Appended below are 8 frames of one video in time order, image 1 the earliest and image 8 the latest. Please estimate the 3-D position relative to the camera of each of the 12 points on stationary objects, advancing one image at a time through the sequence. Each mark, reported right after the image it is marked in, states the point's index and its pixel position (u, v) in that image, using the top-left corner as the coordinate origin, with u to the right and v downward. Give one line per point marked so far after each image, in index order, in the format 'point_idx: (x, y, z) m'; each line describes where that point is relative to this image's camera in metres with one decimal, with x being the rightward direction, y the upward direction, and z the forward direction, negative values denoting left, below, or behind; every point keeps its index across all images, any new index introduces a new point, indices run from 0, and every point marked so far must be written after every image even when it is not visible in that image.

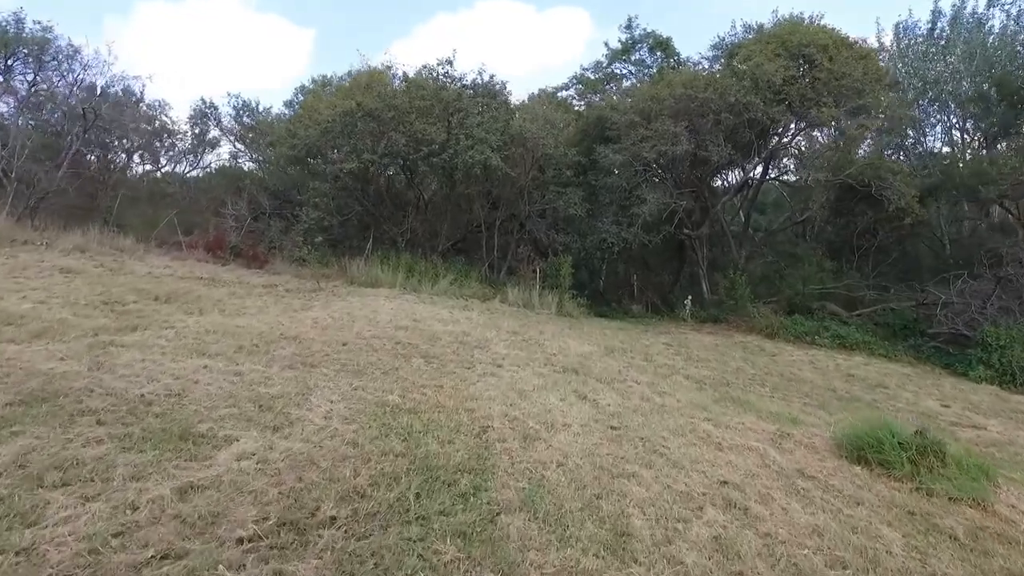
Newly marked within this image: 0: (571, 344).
0: (+0.7, -0.7, +9.0) m
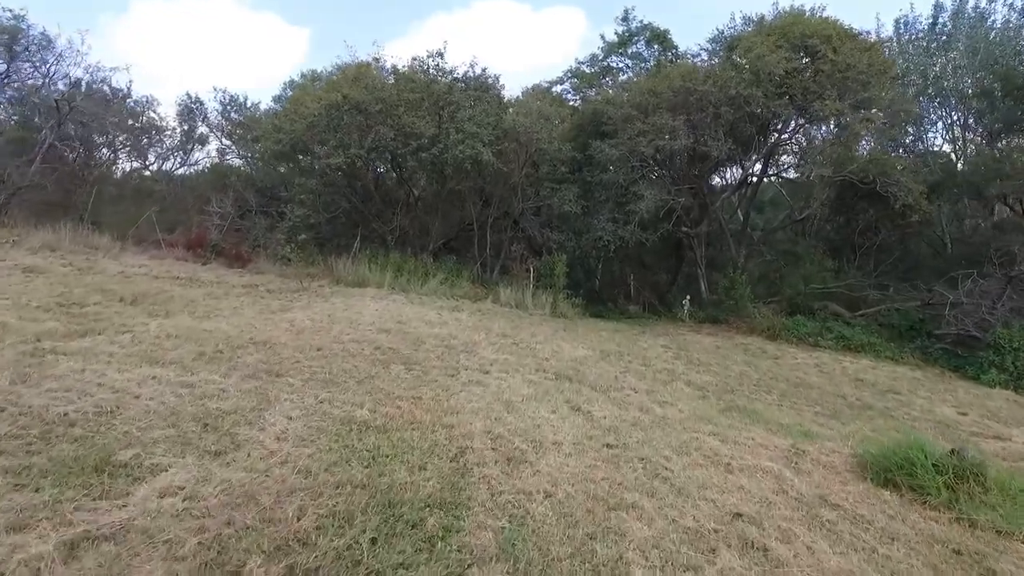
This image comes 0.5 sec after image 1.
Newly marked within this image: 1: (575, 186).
0: (+0.6, -0.7, +8.5) m
1: (+1.4, +2.2, +15.5) m
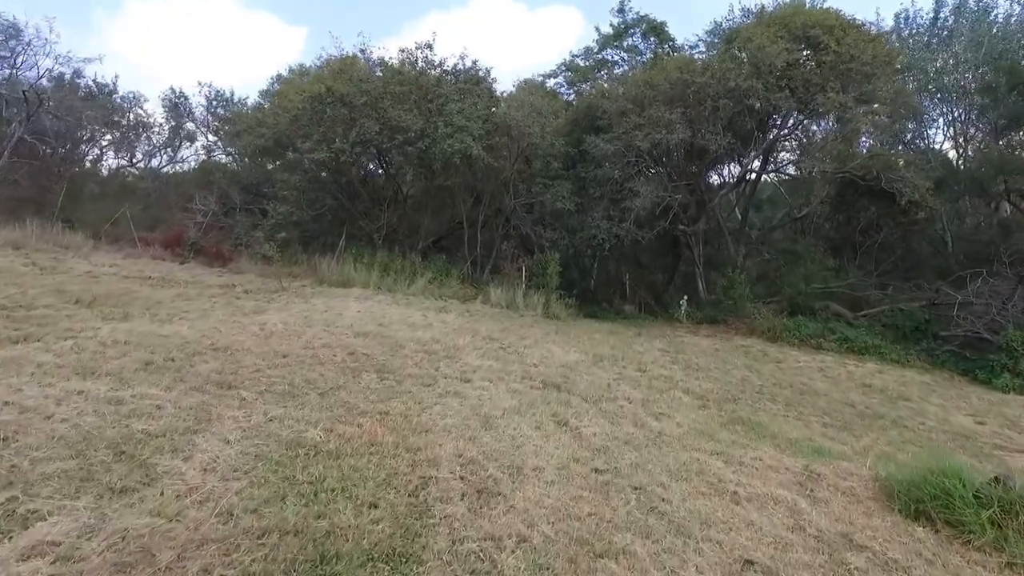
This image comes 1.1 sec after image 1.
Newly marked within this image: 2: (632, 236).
0: (+0.4, -0.7, +8.0) m
1: (+1.2, +2.2, +15.0) m
2: (+2.4, +1.0, +14.3) m
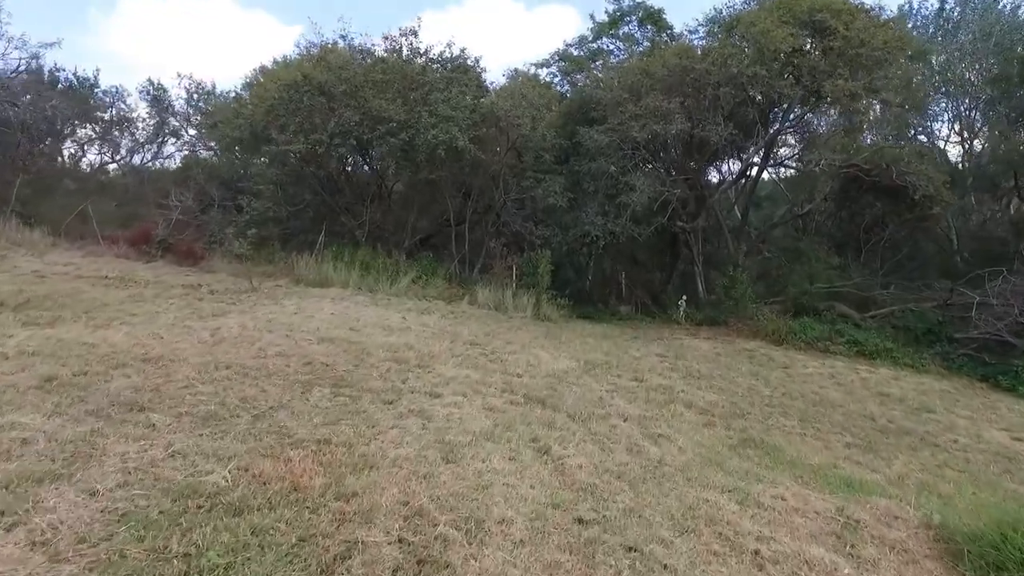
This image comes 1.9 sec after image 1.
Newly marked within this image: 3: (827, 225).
0: (+0.3, -0.7, +7.3) m
1: (+1.0, +2.2, +14.2) m
2: (+2.2, +1.0, +13.6) m
3: (+7.5, +1.5, +17.3) m
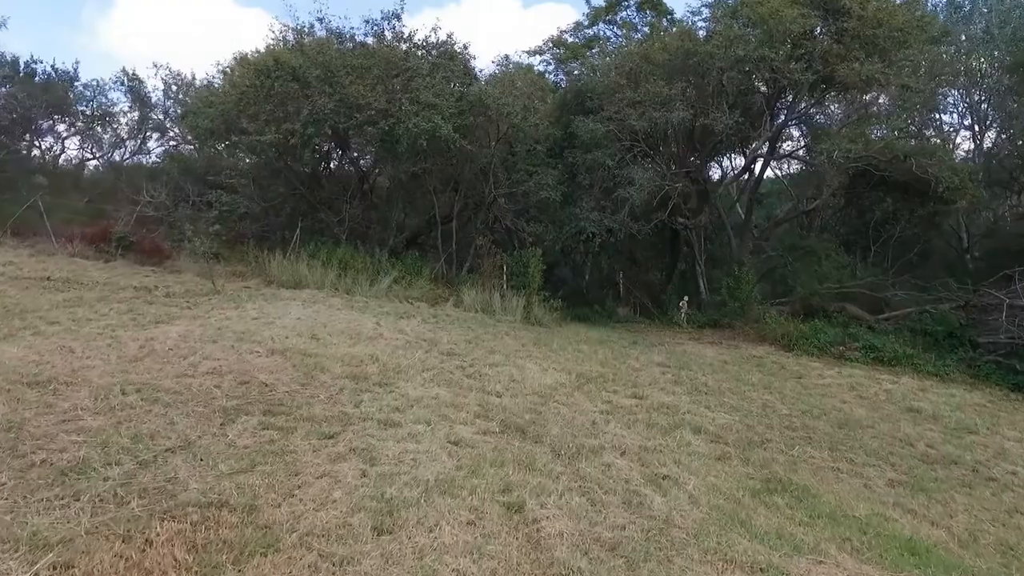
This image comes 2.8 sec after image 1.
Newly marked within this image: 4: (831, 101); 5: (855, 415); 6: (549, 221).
0: (+0.1, -0.7, +6.4) m
1: (+0.8, +2.2, +13.3) m
2: (+2.0, +1.0, +12.7) m
3: (+7.4, +1.5, +16.4) m
4: (+5.2, +3.1, +12.1) m
5: (+3.0, -1.1, +6.3) m
6: (+0.7, +1.2, +13.5) m
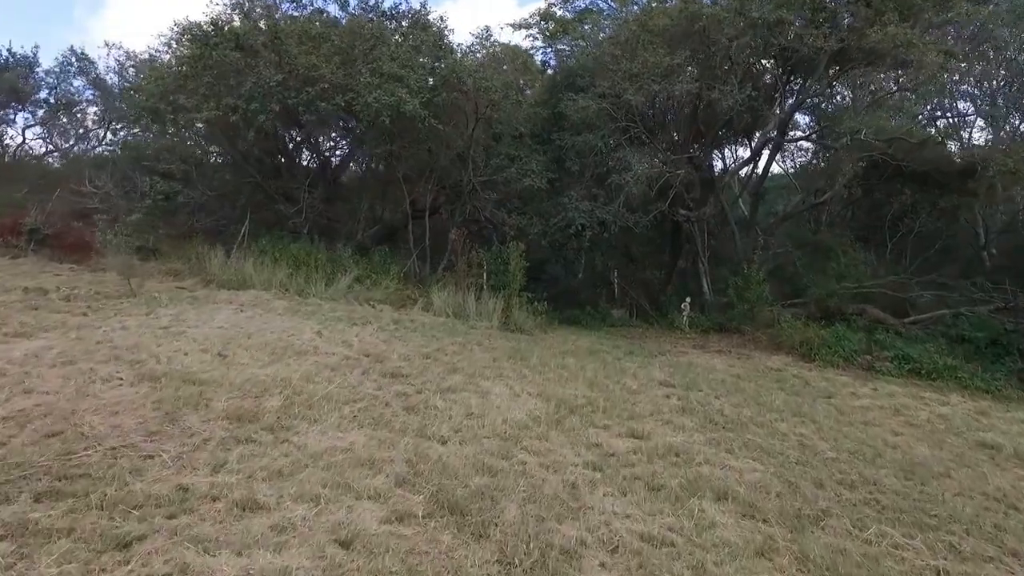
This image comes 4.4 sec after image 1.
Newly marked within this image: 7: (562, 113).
0: (-0.2, -0.8, +4.9) m
1: (+0.5, +2.2, +11.8) m
2: (+1.7, +1.0, +11.2) m
3: (+7.0, +1.5, +14.9) m
4: (+4.9, +3.1, +10.6) m
5: (+2.7, -1.1, +4.8) m
6: (+0.4, +1.2, +12.0) m
7: (+0.8, +2.9, +11.9) m
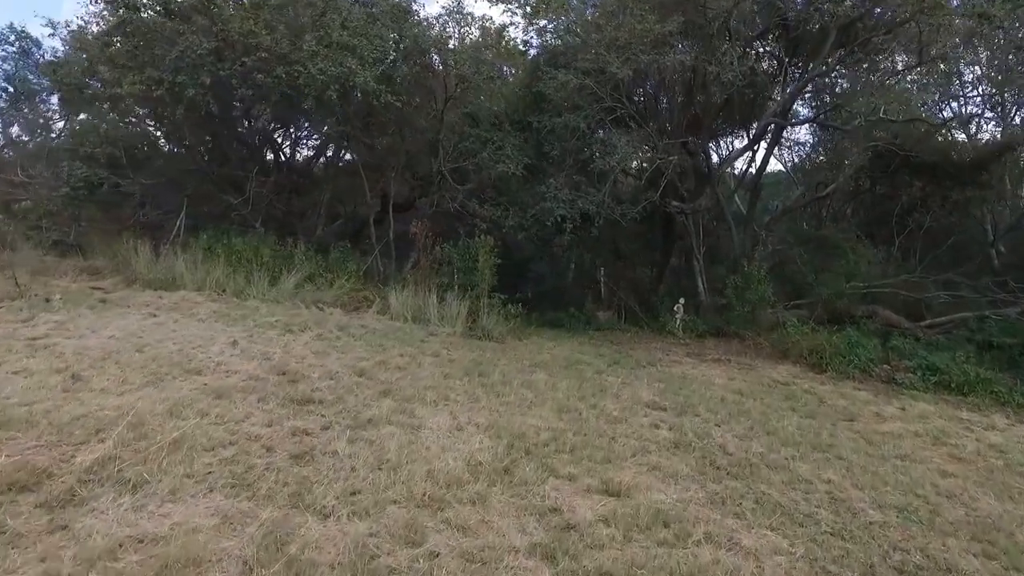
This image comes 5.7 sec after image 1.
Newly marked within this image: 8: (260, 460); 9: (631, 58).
0: (-0.5, -0.8, +3.7) m
1: (+0.1, +2.2, +10.6) m
2: (+1.3, +1.0, +10.0) m
3: (+6.6, +1.5, +13.8) m
4: (+4.5, +3.1, +9.4) m
5: (+2.4, -1.1, +3.6) m
6: (0.0, +1.2, +10.7) m
7: (+0.4, +2.9, +10.7) m
8: (-1.1, -0.7, +3.2) m
9: (+1.5, +2.9, +9.3) m
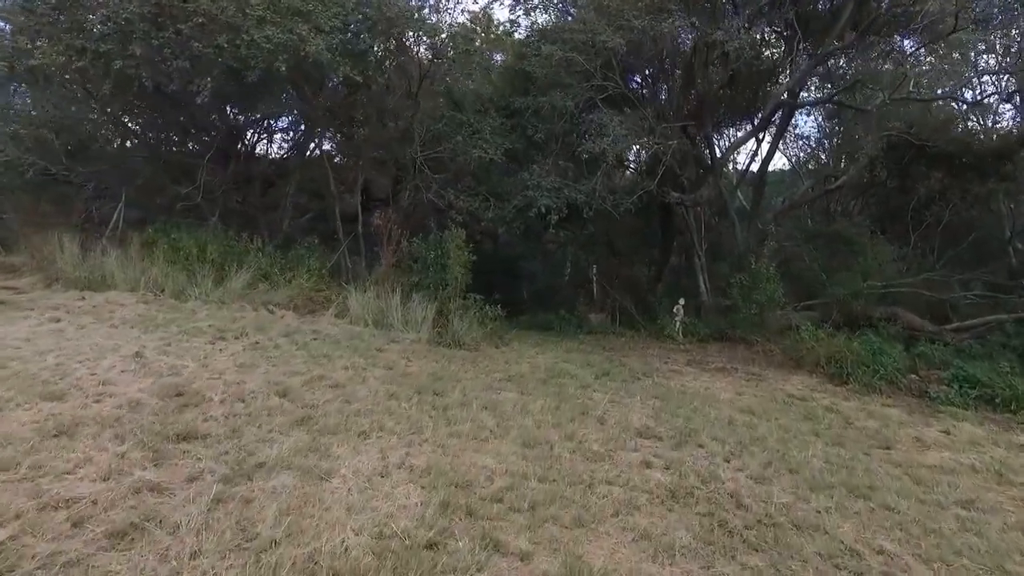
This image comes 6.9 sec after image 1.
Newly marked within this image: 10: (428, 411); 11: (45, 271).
0: (-0.7, -0.8, +2.6) m
1: (-0.2, +2.2, +9.6) m
2: (+1.1, +1.0, +9.0) m
3: (+6.4, +1.5, +12.7) m
4: (+4.3, +3.1, +8.3) m
5: (+2.2, -1.1, +2.6) m
6: (-0.3, +1.2, +9.7) m
7: (+0.2, +2.9, +9.6) m
8: (-1.3, -0.7, +2.1) m
9: (+1.3, +2.9, +8.2) m
10: (-0.5, -0.7, +4.3) m
11: (-5.0, +0.2, +7.8) m
